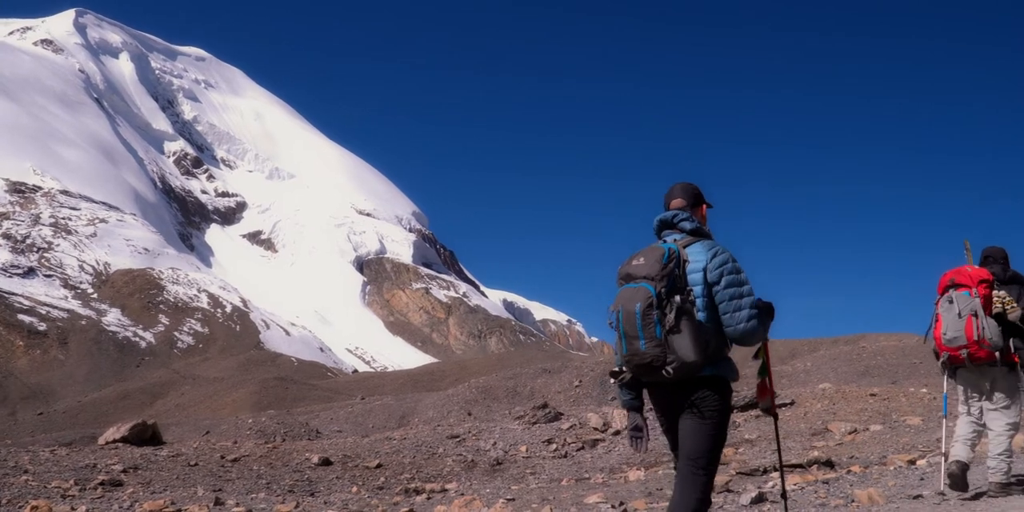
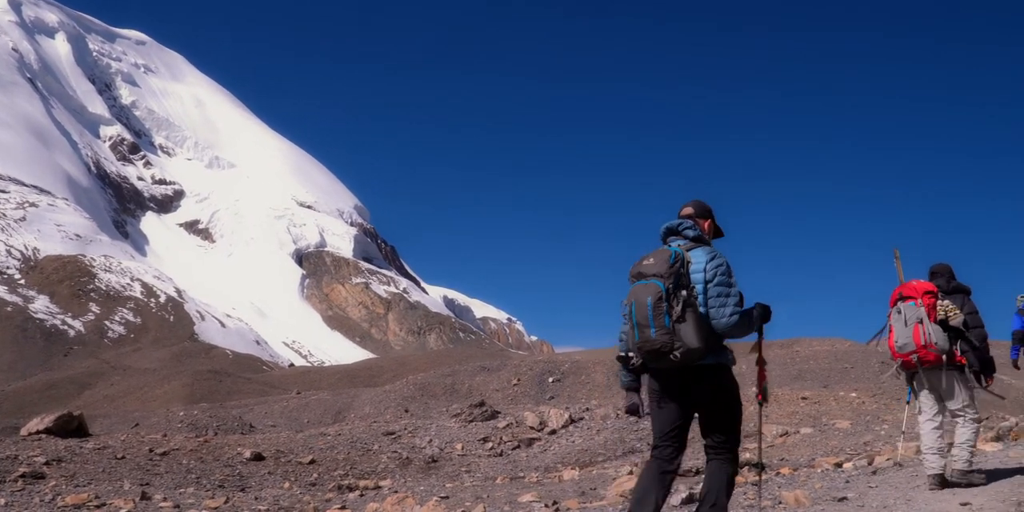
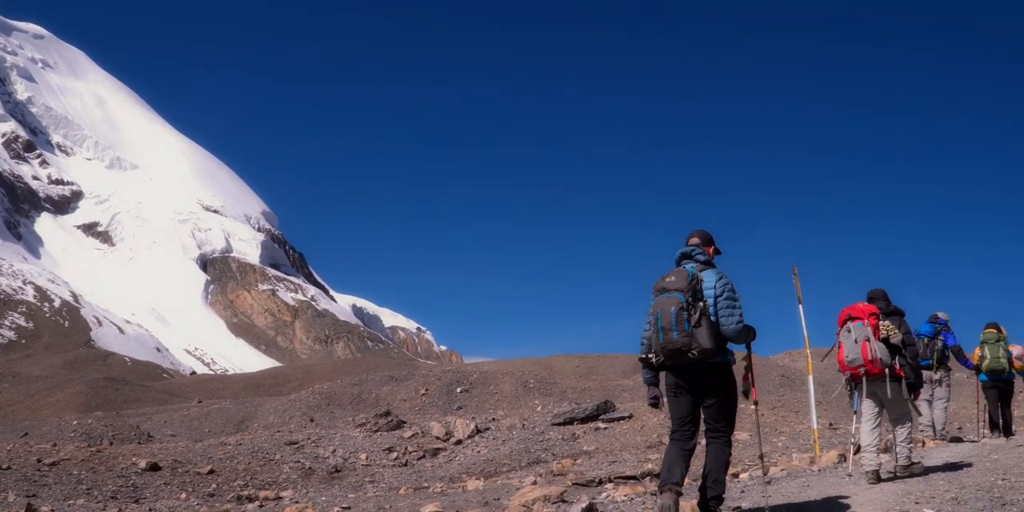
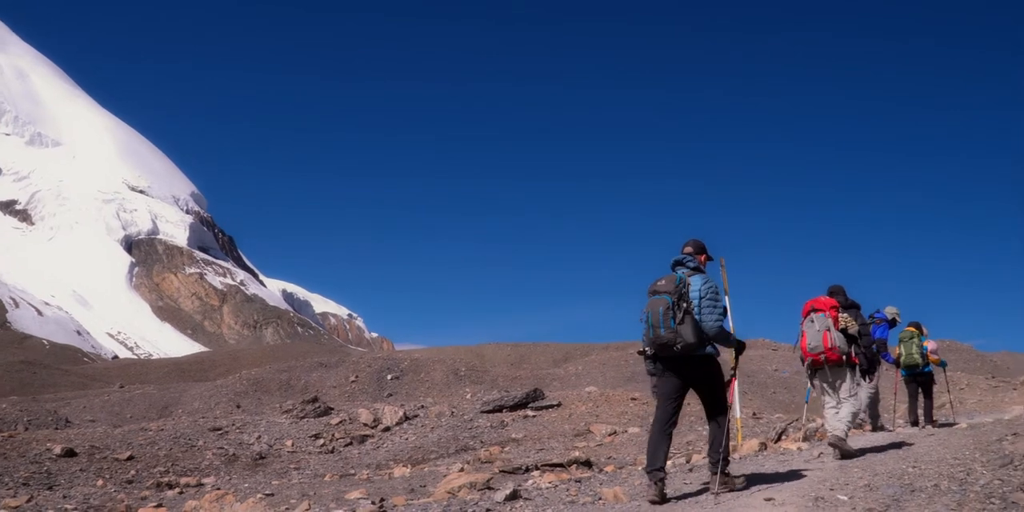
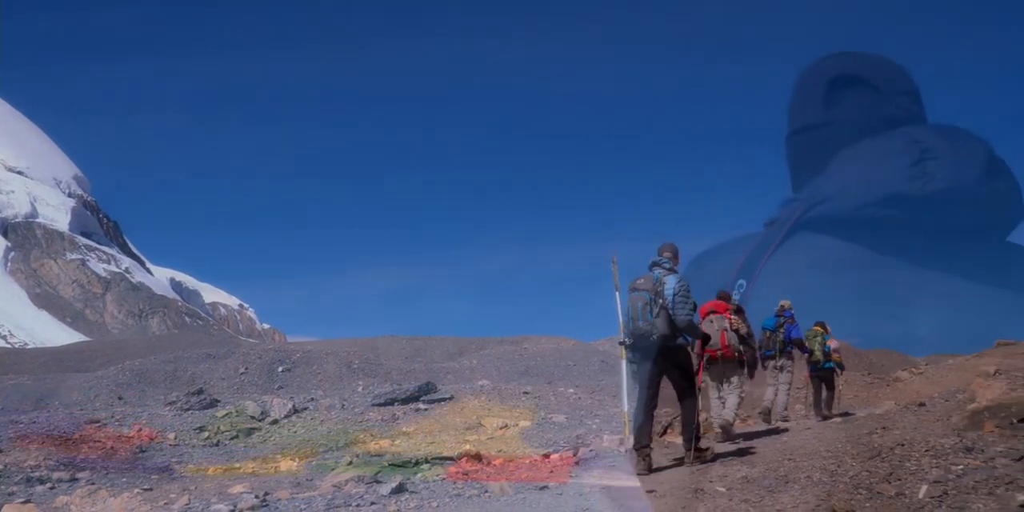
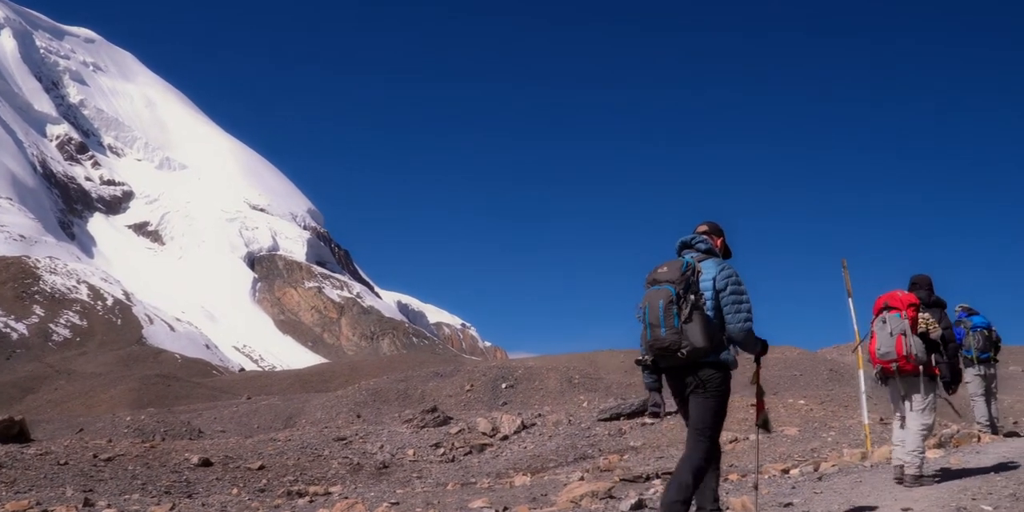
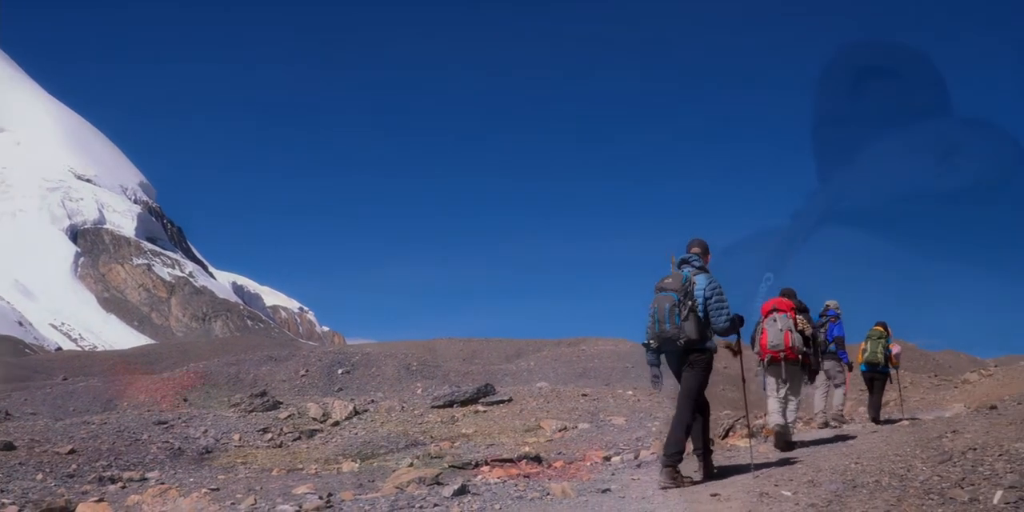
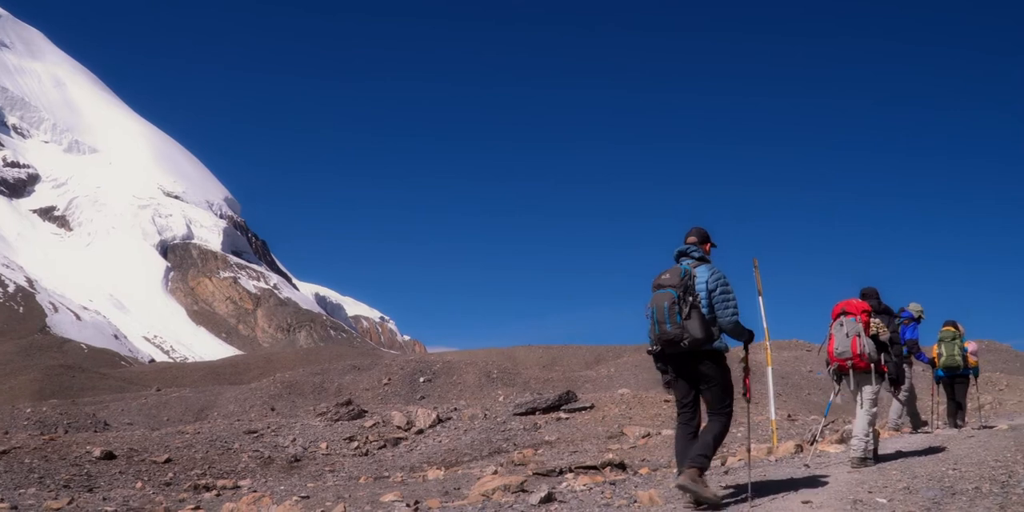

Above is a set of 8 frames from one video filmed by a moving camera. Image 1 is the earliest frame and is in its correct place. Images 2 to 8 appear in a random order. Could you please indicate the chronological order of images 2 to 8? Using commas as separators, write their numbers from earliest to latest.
2, 6, 3, 8, 4, 7, 5
